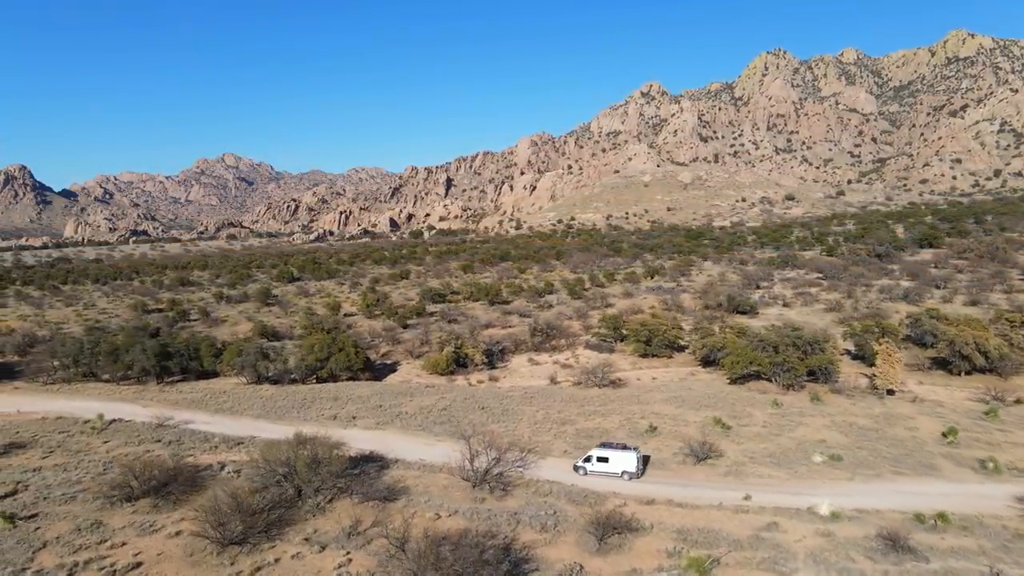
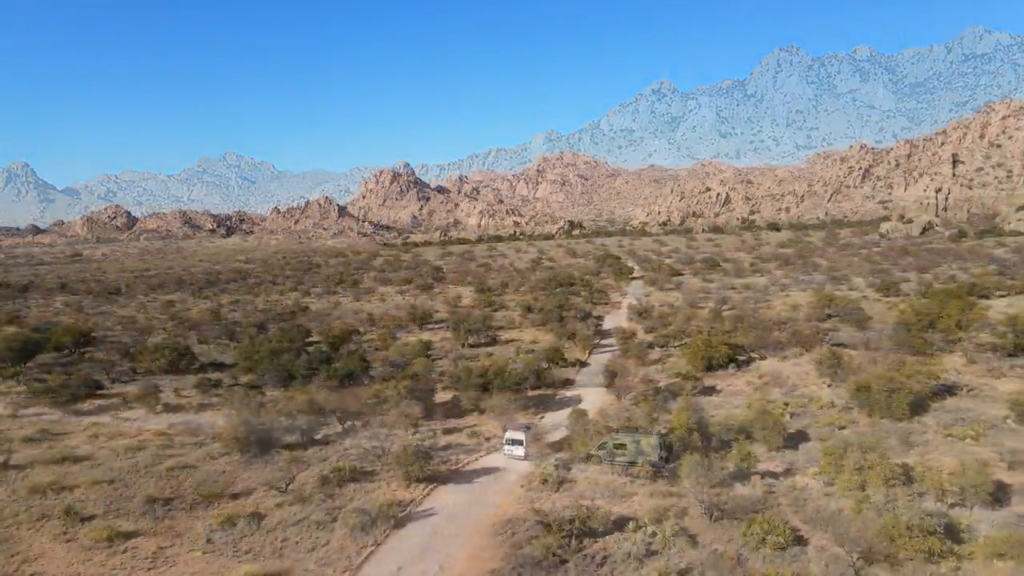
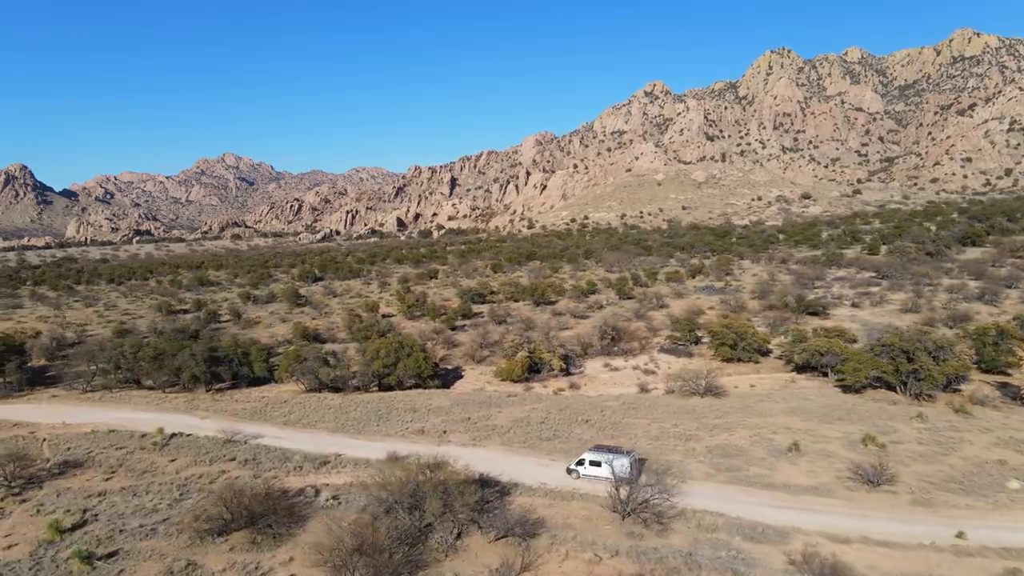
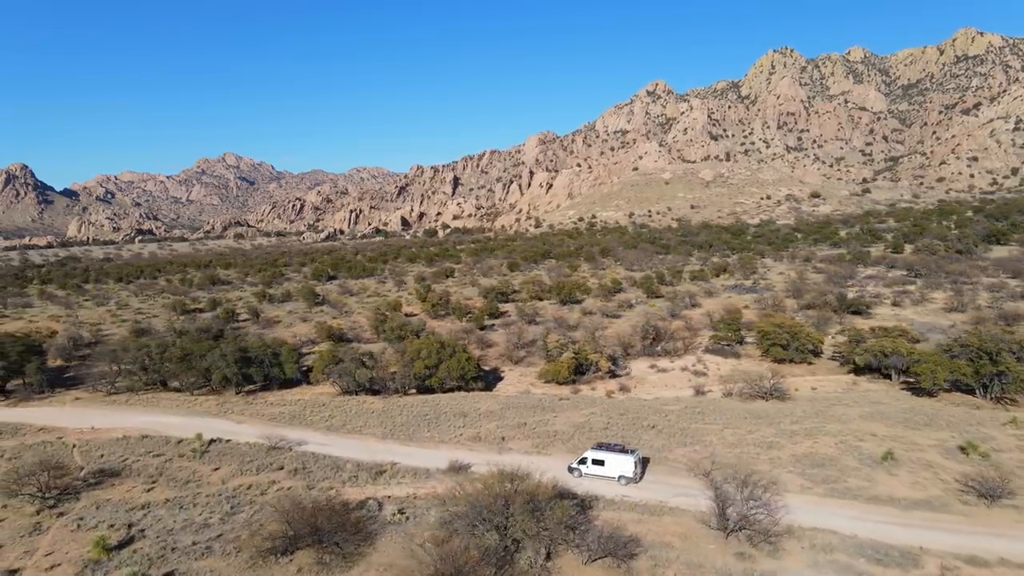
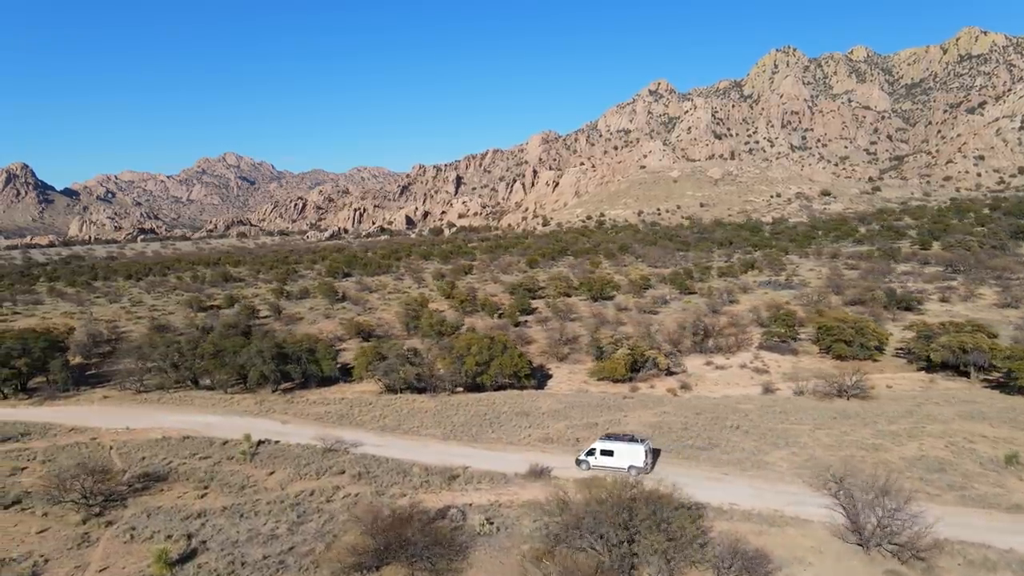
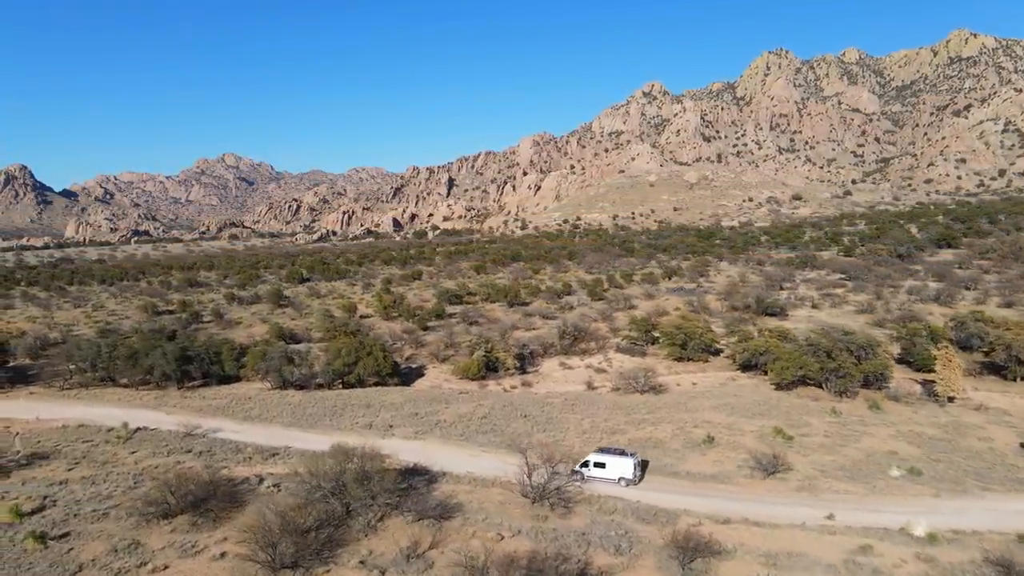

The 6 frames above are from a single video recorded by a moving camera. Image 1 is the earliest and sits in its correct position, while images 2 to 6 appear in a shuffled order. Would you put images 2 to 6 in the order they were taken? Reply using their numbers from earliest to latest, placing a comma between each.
6, 3, 4, 5, 2
